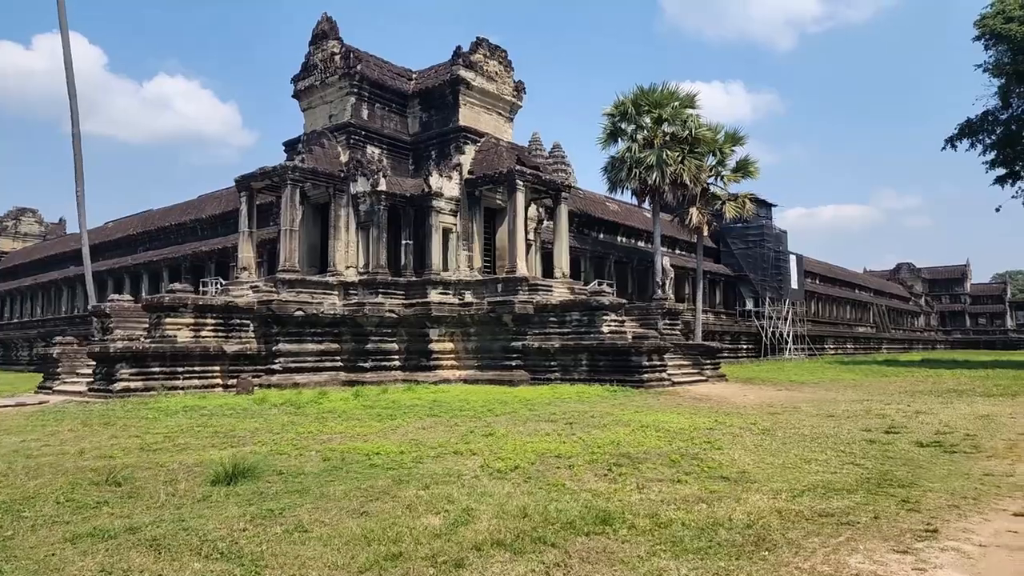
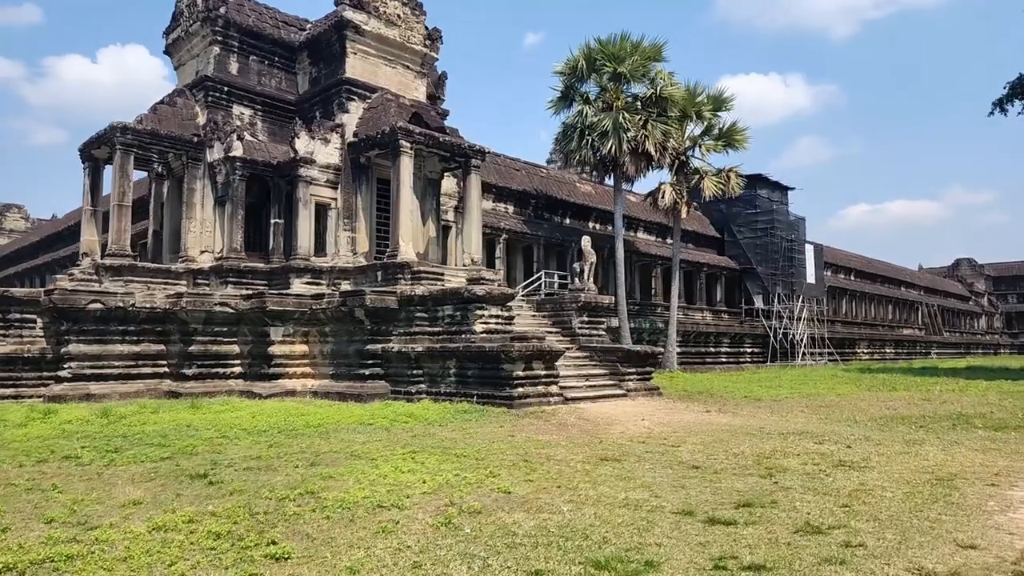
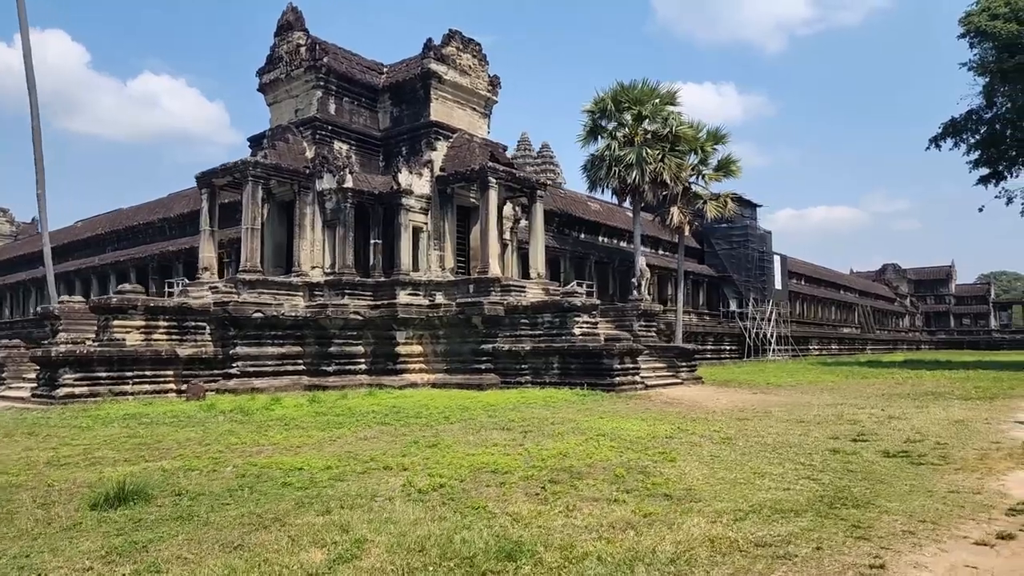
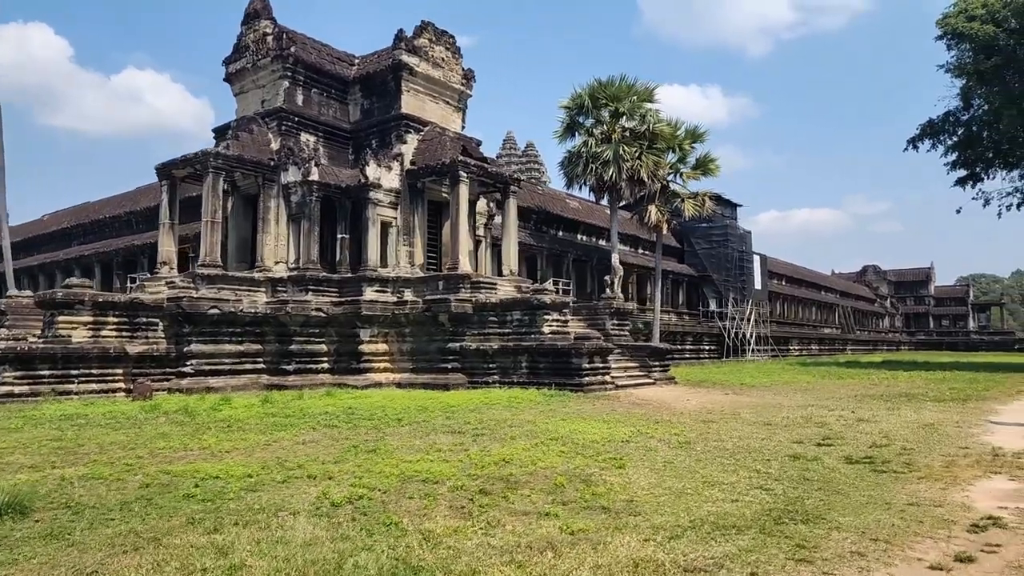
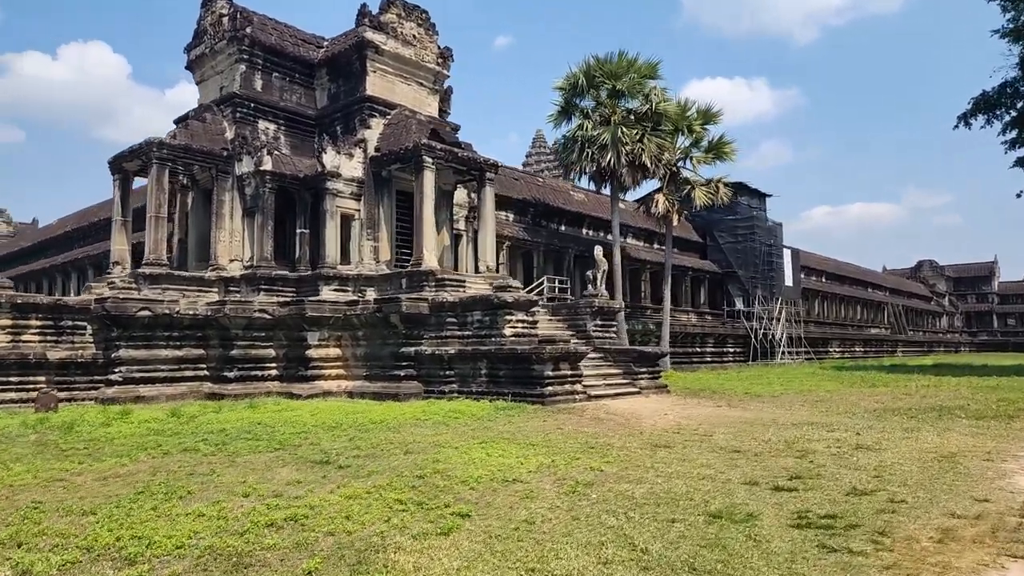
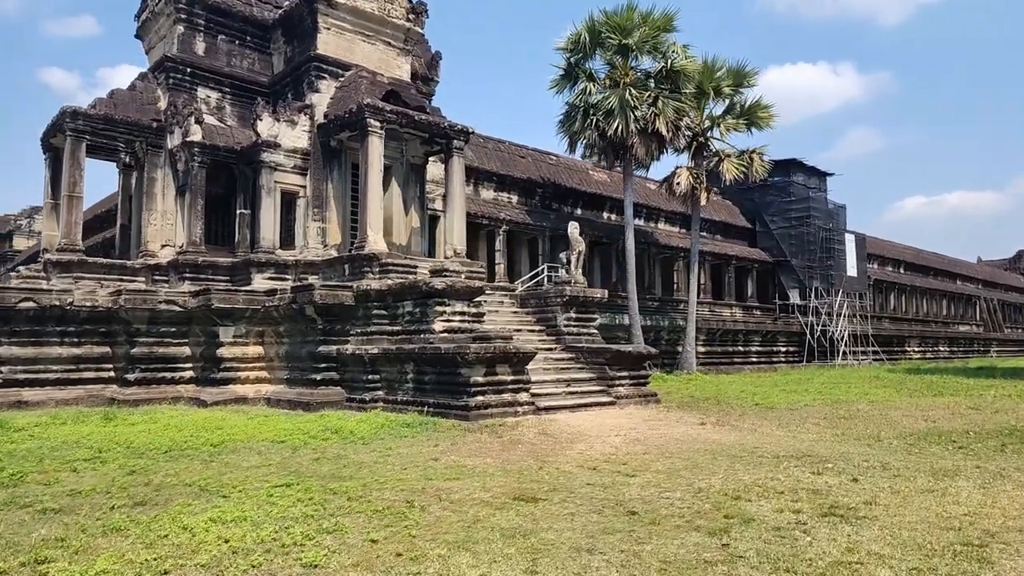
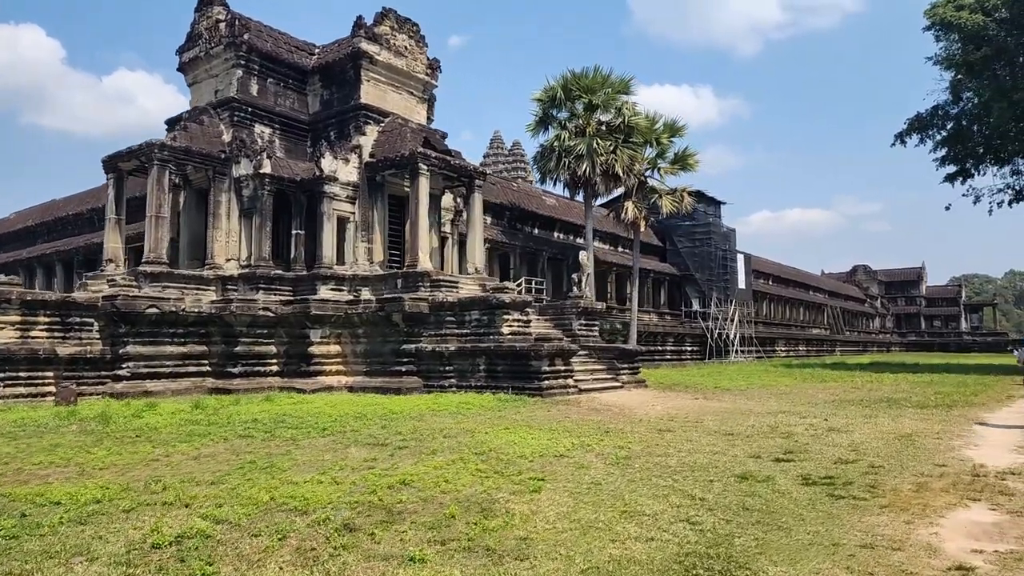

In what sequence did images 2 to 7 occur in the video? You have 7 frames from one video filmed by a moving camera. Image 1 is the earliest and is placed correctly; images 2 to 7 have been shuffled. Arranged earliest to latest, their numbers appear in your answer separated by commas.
3, 4, 7, 5, 2, 6
